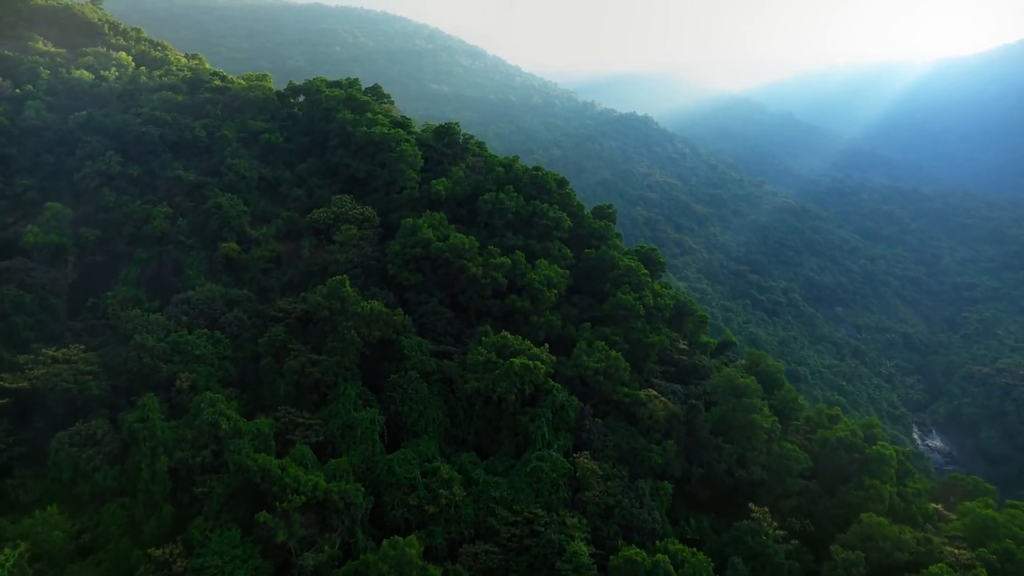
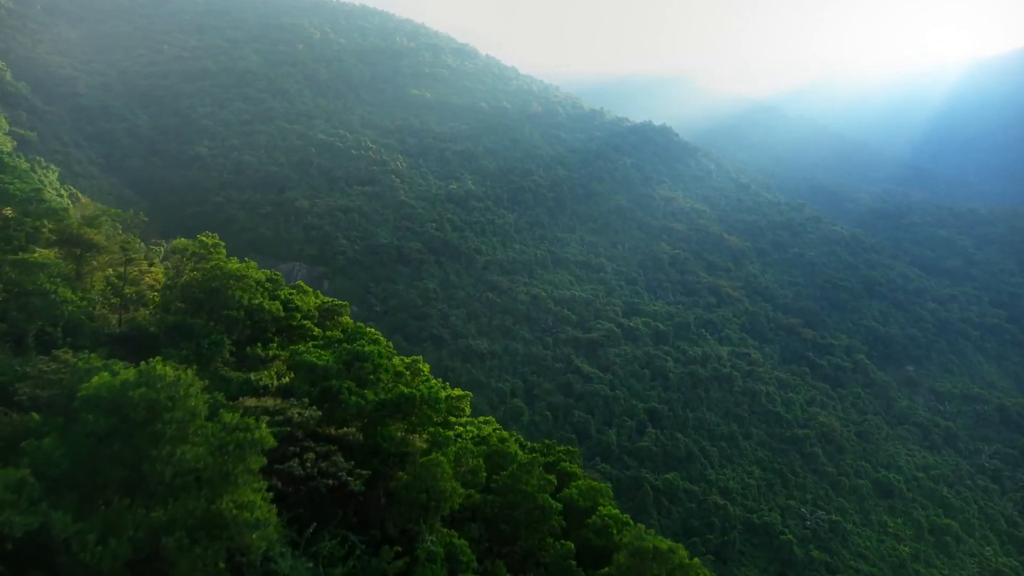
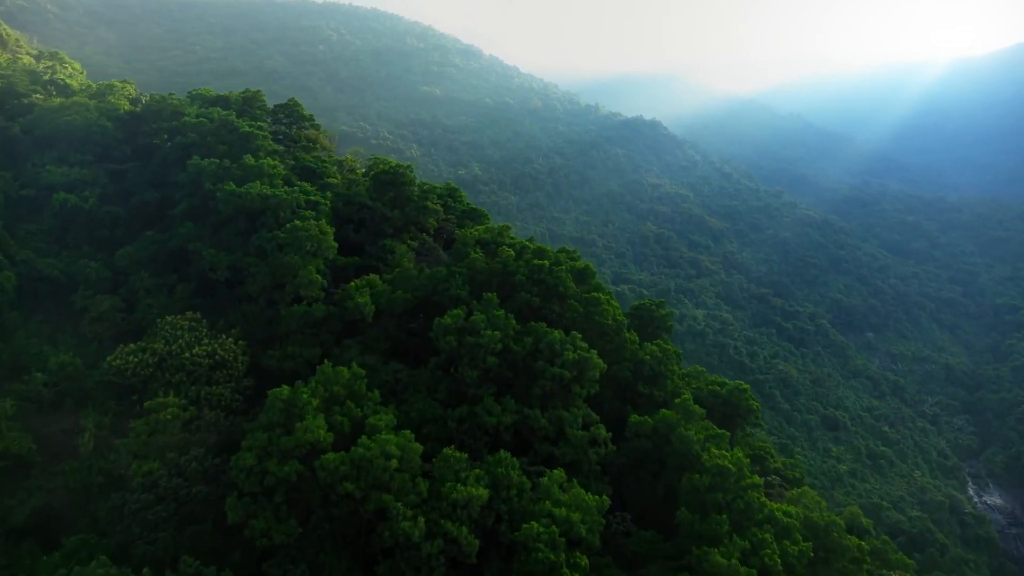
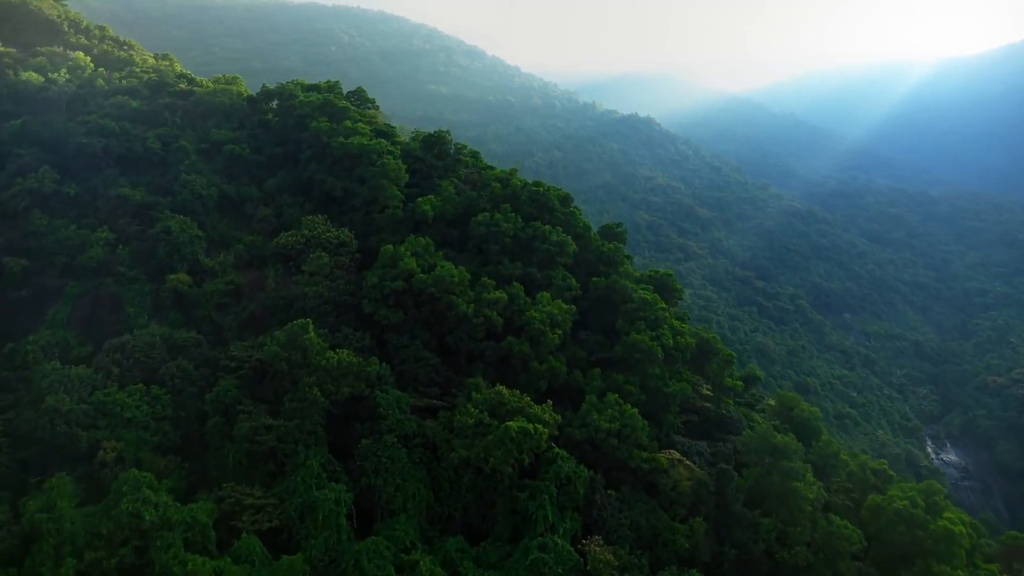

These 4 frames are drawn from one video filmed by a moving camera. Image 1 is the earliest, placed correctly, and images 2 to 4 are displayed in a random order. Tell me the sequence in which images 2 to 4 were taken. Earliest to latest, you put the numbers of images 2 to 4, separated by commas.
4, 3, 2
